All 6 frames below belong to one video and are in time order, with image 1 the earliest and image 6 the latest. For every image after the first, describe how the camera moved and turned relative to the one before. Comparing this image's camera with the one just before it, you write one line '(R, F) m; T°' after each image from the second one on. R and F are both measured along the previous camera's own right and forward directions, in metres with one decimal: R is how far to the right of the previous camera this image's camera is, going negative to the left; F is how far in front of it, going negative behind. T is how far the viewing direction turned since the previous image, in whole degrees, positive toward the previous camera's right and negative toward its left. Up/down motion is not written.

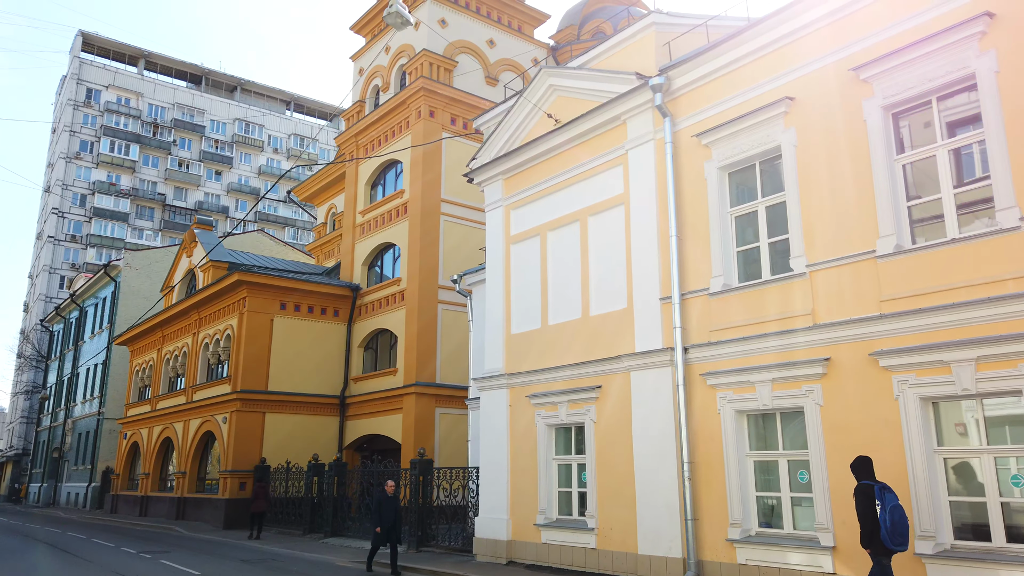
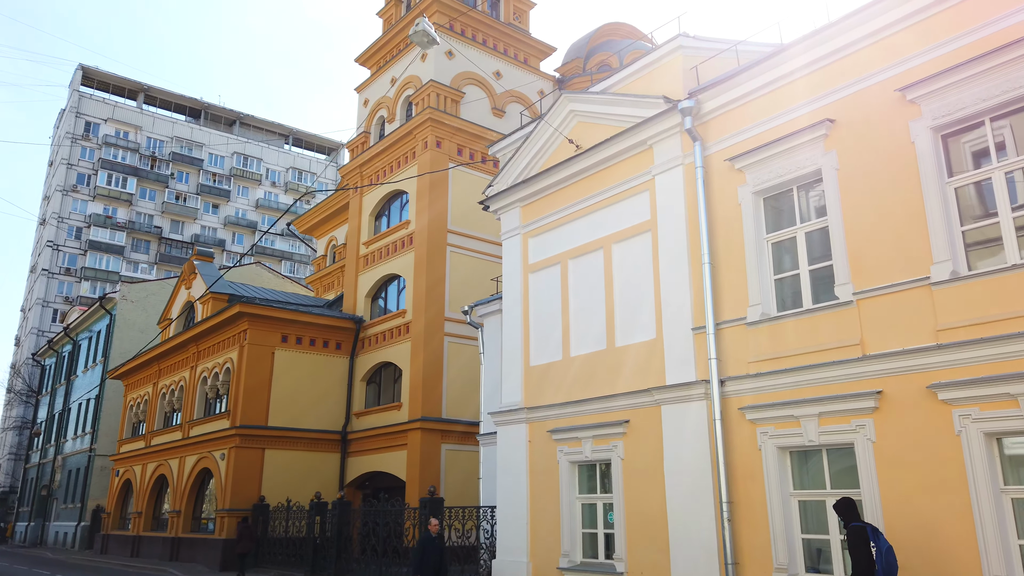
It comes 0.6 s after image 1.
(-0.4, +0.4) m; 0°
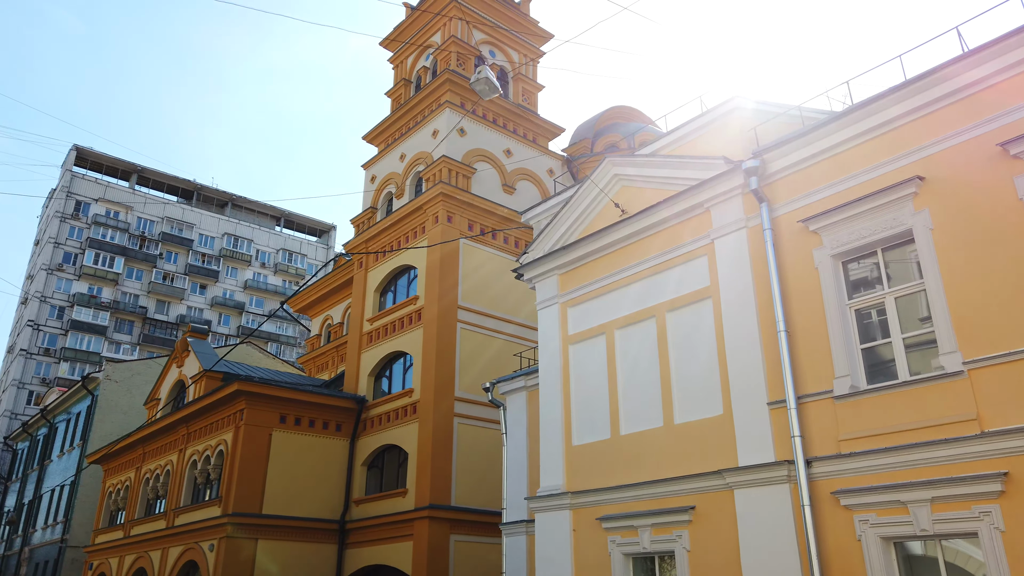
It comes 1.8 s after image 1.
(-0.9, +0.8) m; +1°
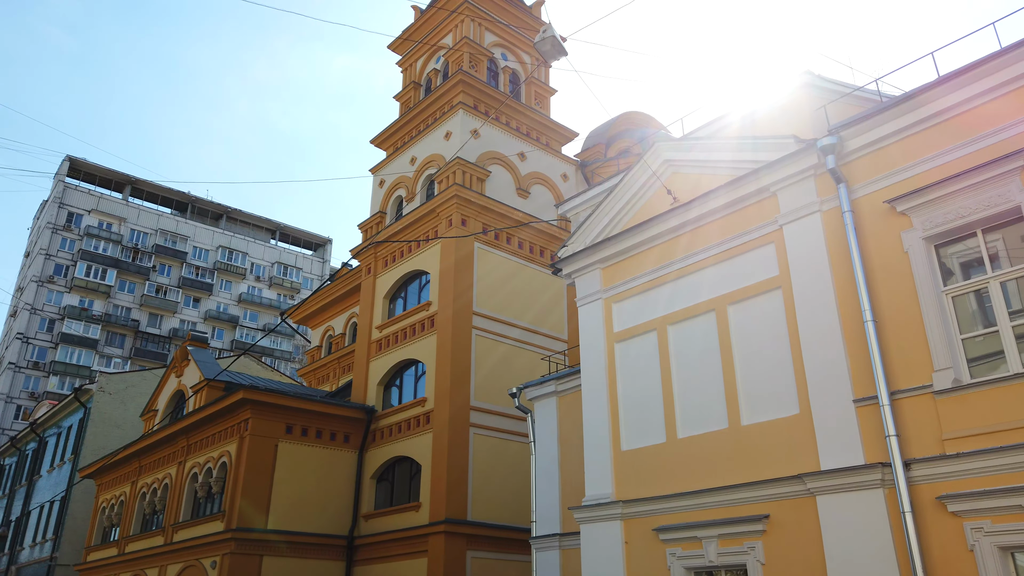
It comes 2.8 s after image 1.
(-0.7, +0.8) m; +1°
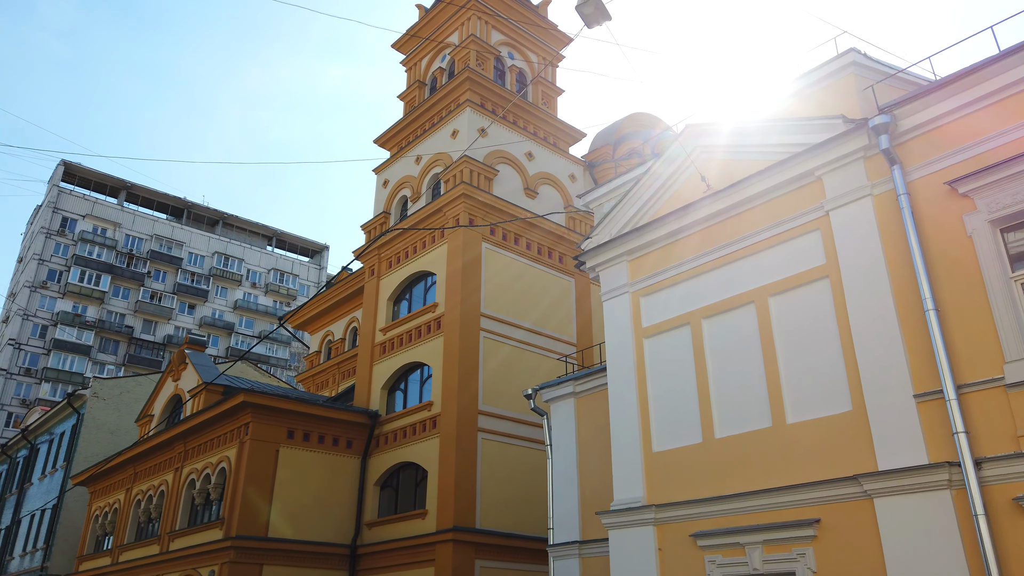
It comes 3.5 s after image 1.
(-0.4, +0.6) m; 0°
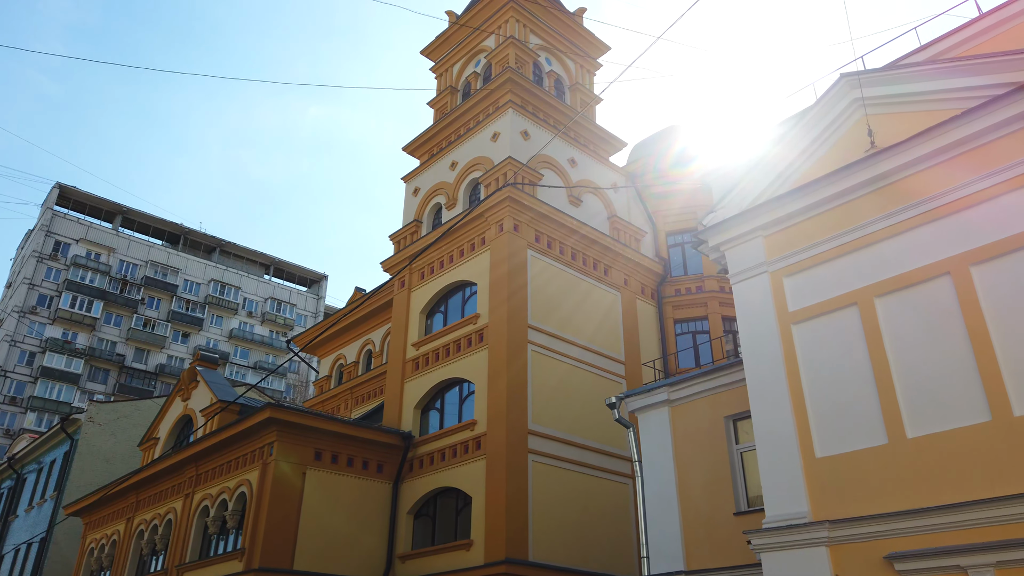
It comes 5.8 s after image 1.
(-1.6, +1.6) m; +1°
